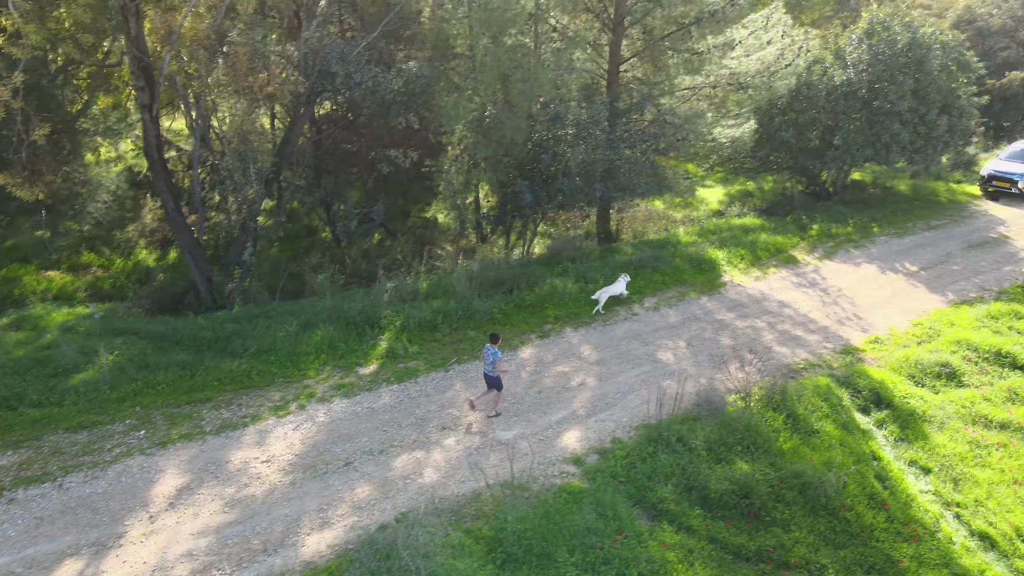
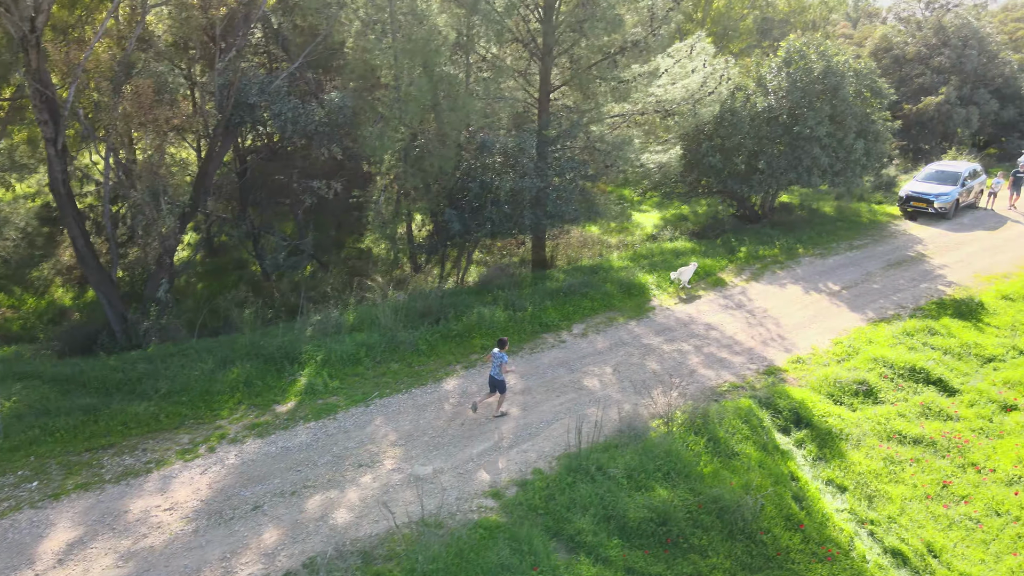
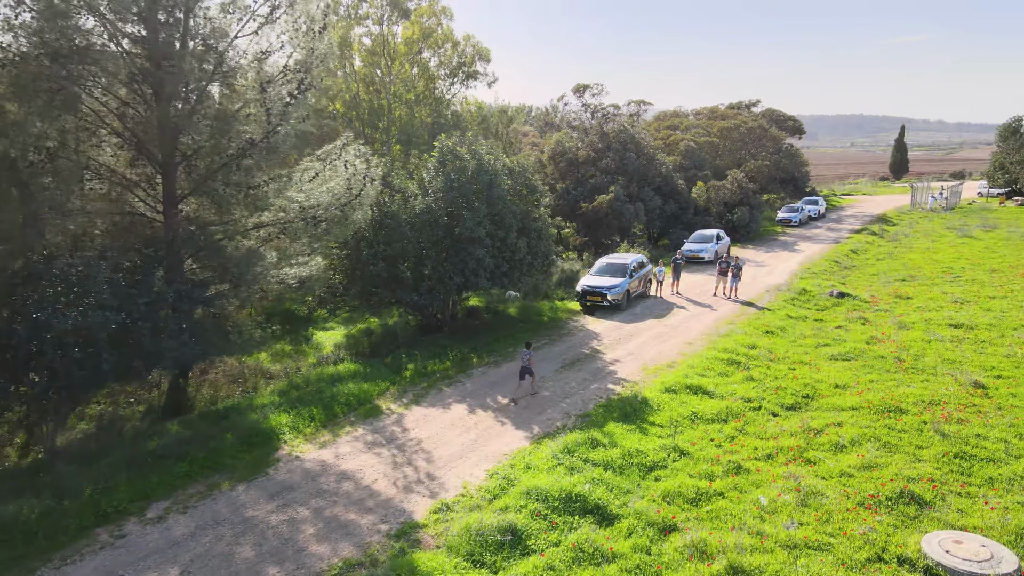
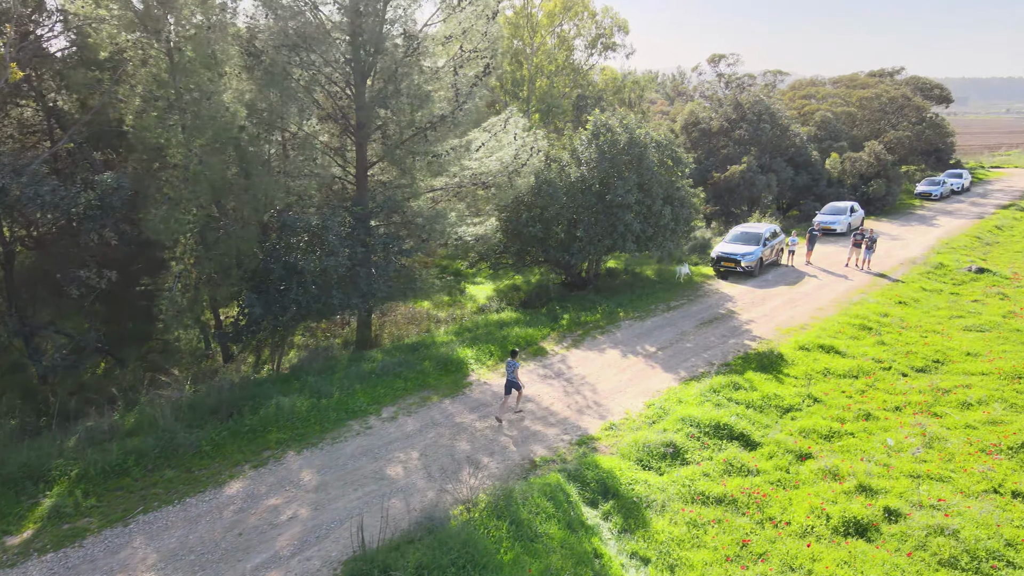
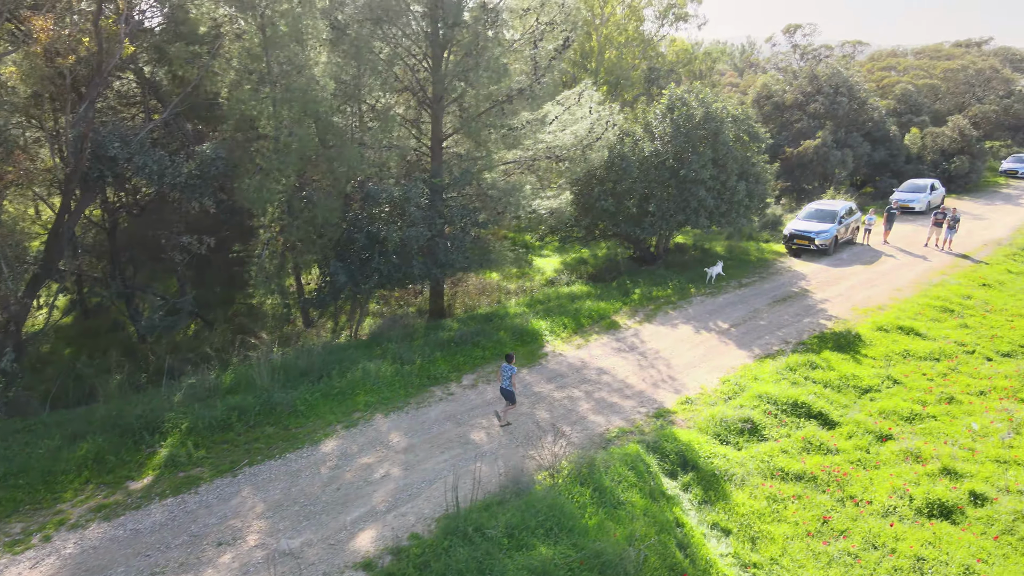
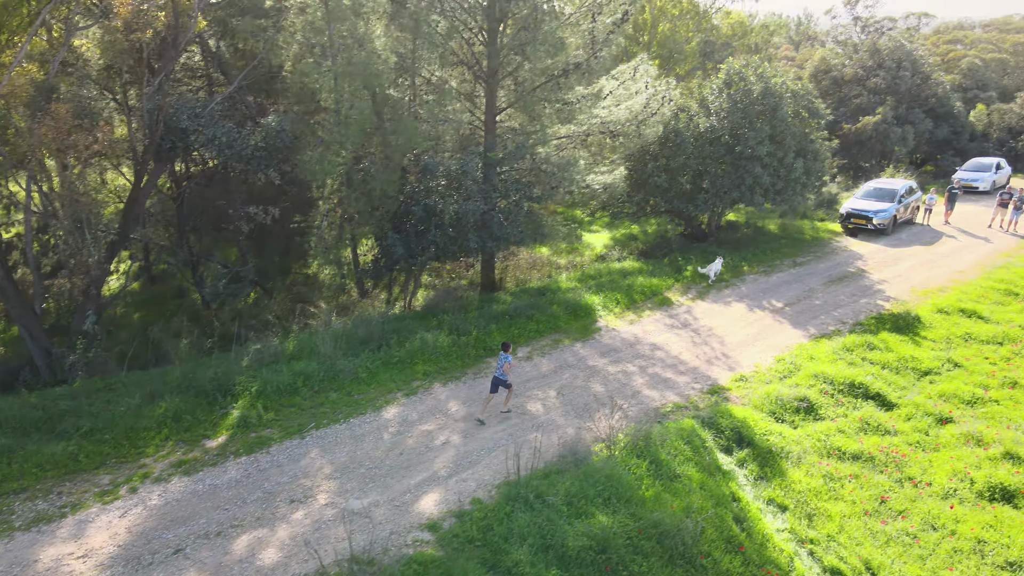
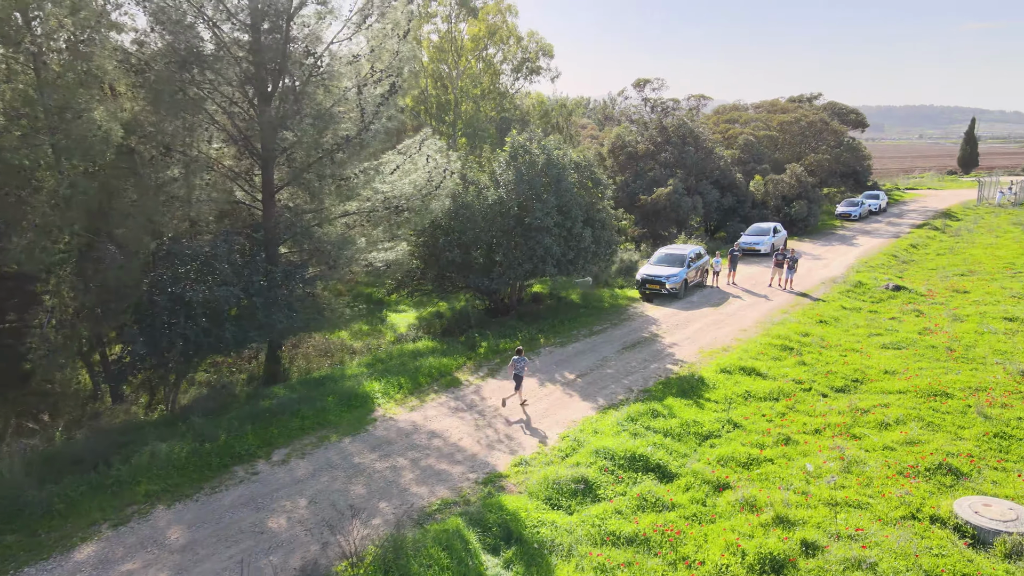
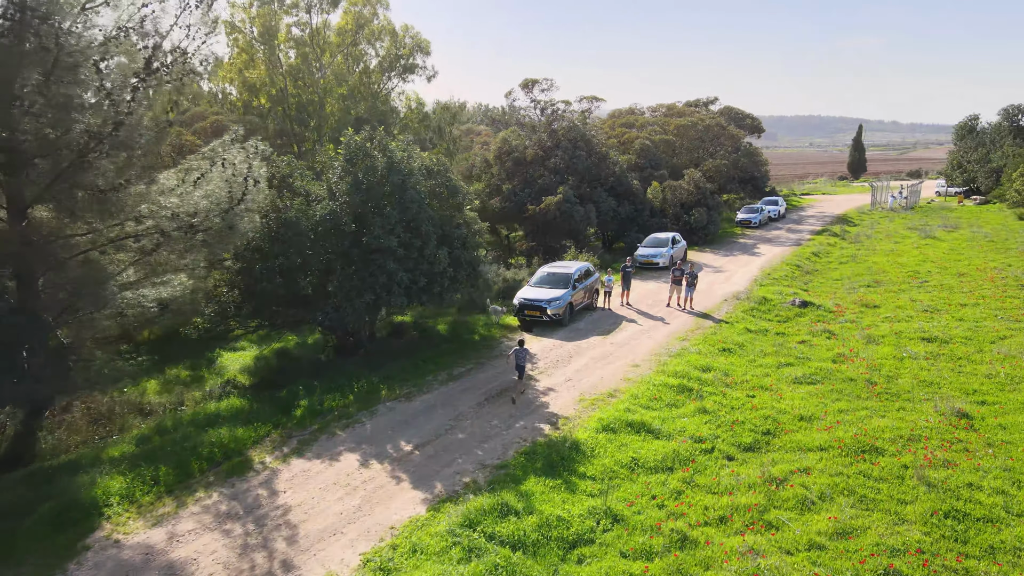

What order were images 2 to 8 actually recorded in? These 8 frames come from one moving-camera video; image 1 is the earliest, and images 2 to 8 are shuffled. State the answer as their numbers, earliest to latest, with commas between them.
2, 6, 5, 4, 7, 3, 8
